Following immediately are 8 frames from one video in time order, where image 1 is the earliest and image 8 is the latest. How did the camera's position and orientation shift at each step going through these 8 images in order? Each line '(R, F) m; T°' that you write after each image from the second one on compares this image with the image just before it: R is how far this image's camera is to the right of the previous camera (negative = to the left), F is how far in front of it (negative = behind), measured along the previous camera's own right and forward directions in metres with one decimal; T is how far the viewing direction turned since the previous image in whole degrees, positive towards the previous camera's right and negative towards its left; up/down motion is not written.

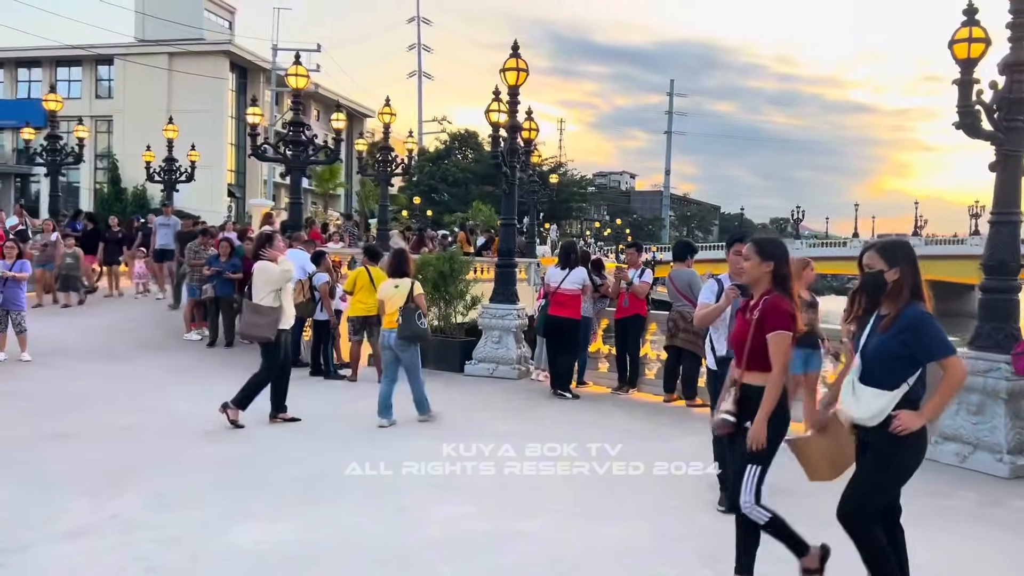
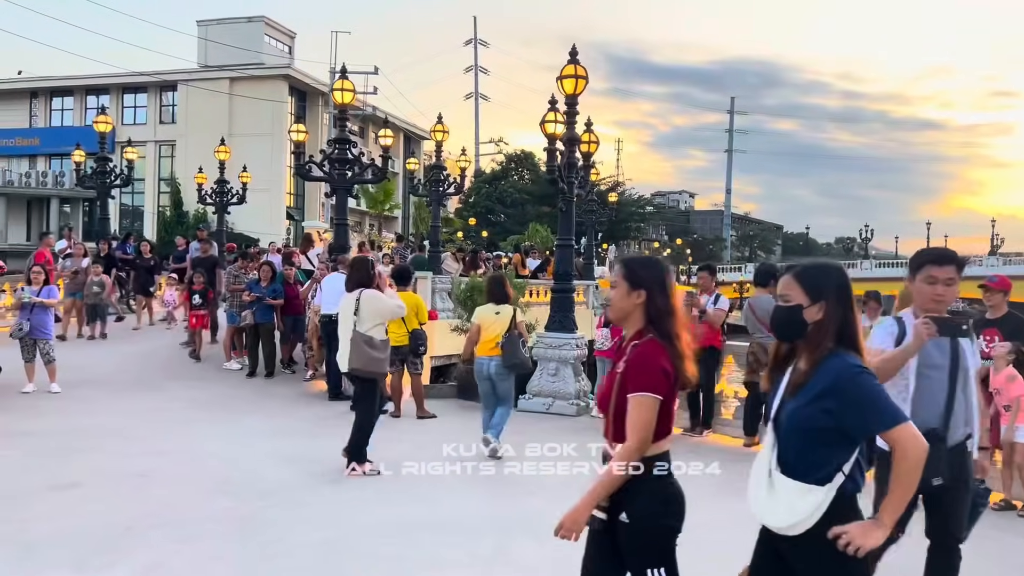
(0.0, +0.9) m; -4°
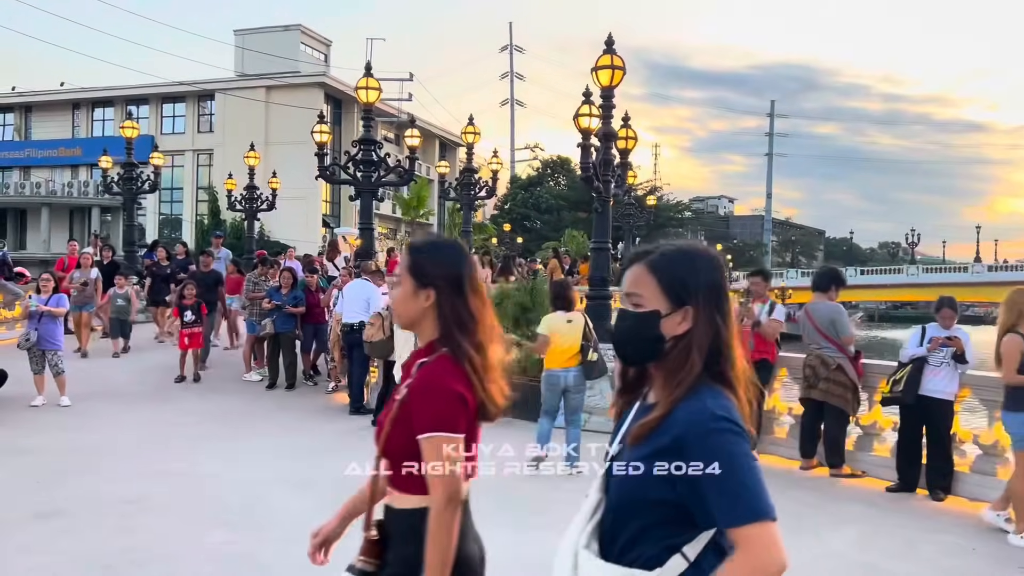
(+0.1, +0.7) m; -2°
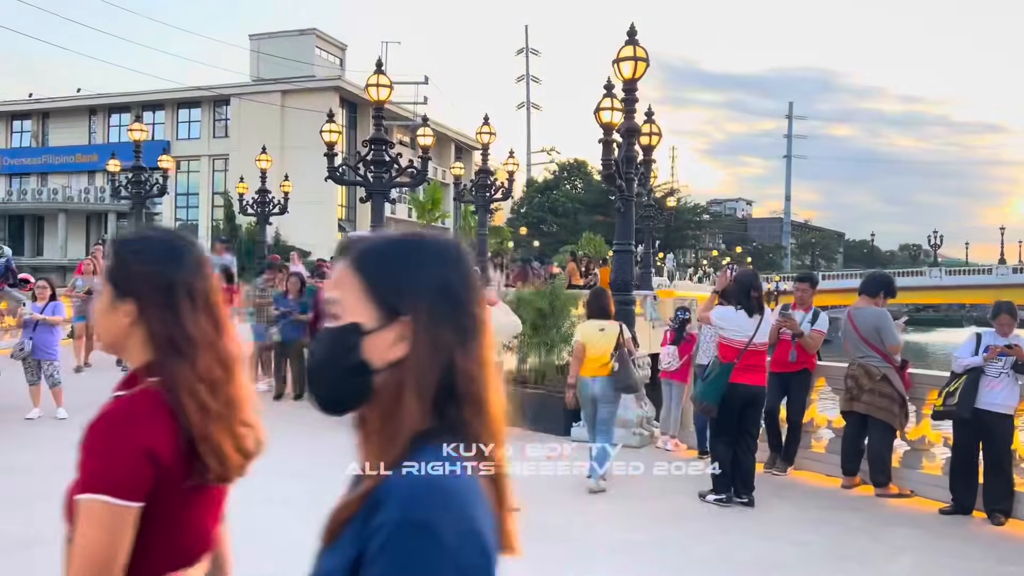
(0.0, +0.5) m; -1°
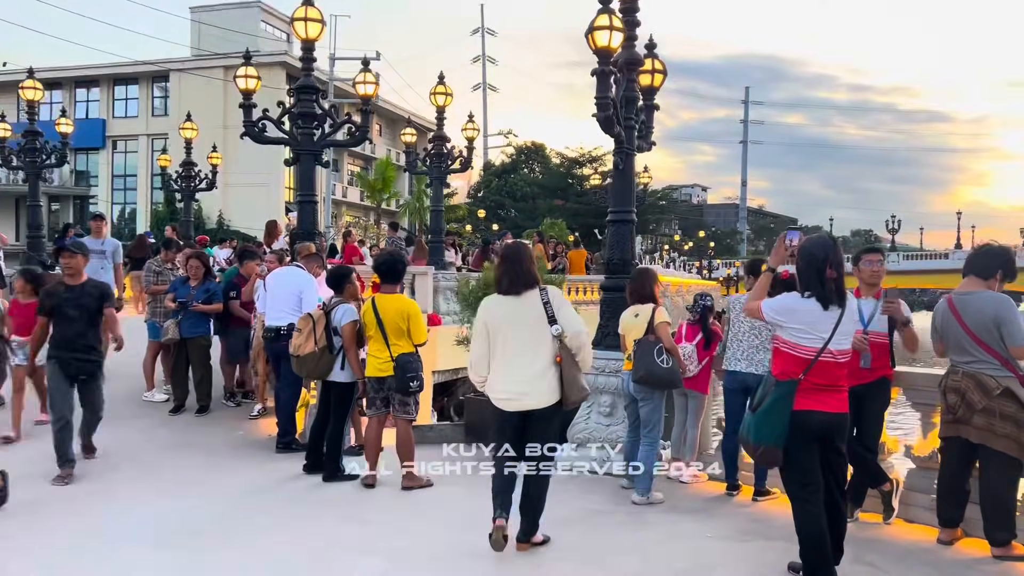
(-0.1, +2.1) m; +3°
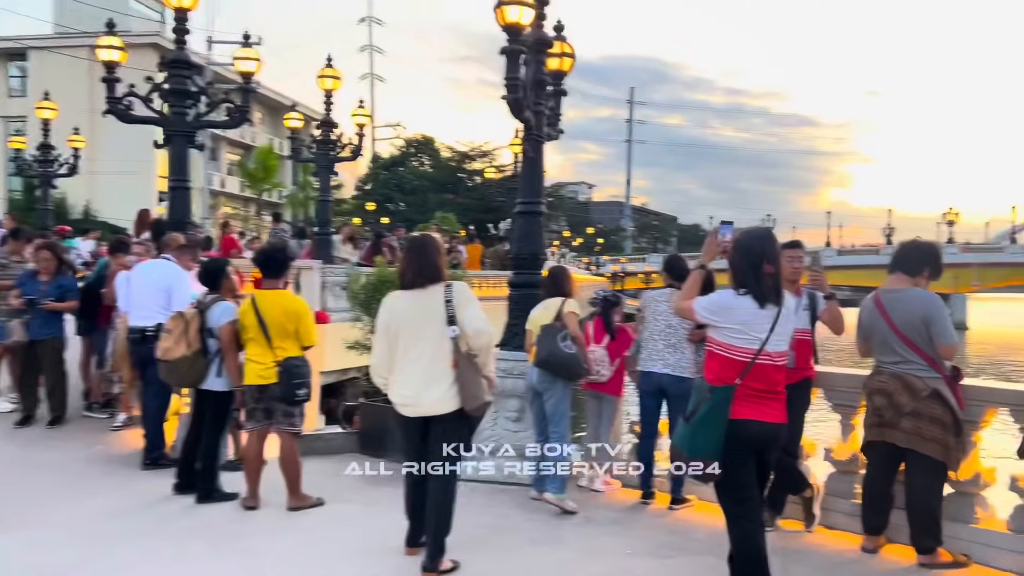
(-0.1, +0.5) m; +8°
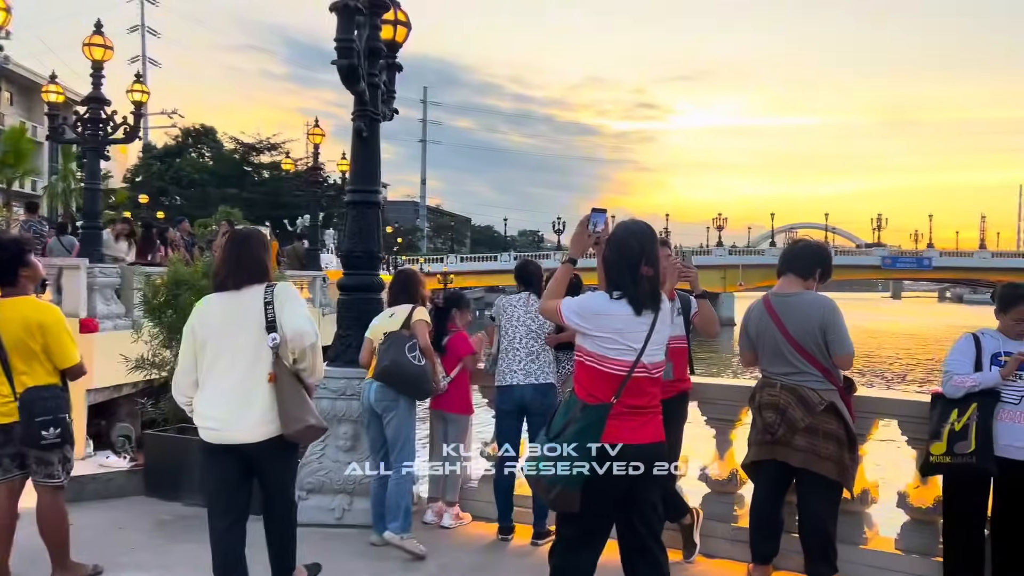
(-0.2, +0.9) m; +14°
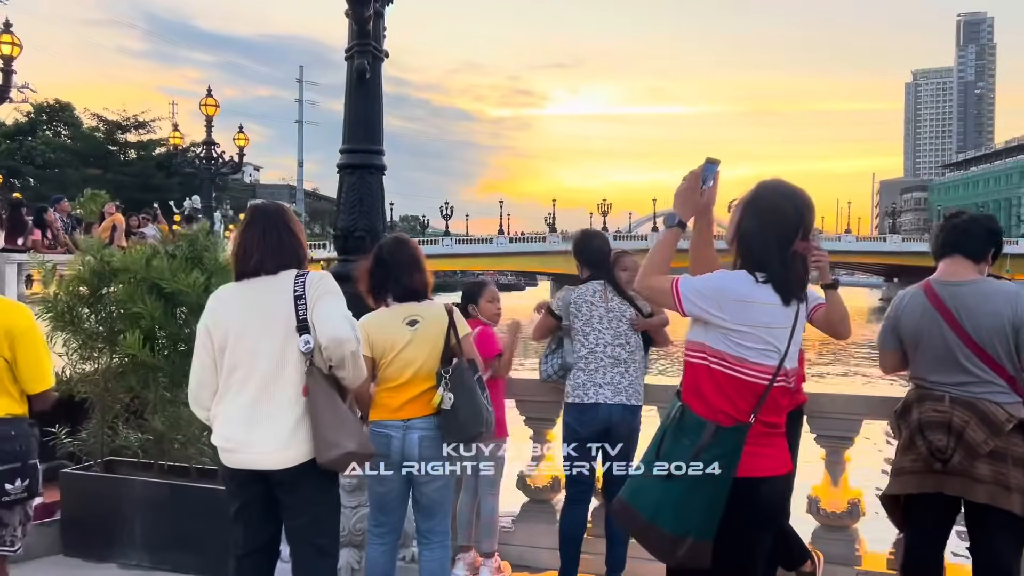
(-0.8, +1.2) m; +8°
